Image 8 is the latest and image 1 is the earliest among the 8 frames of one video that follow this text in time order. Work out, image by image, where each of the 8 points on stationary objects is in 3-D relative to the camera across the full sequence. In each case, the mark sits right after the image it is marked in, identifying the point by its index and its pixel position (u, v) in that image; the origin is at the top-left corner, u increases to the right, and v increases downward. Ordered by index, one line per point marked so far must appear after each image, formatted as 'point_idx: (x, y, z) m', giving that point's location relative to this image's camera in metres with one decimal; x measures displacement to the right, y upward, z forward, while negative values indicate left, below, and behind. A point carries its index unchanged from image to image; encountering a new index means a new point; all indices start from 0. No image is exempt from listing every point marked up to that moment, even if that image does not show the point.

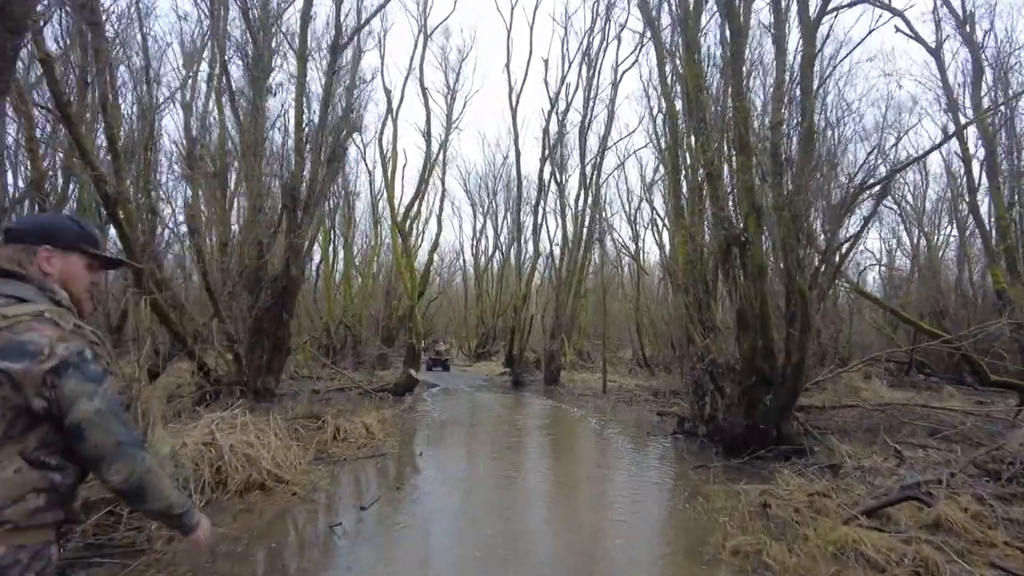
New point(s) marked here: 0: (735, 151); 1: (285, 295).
0: (+3.1, +1.9, +8.9) m
1: (-5.1, -0.2, +14.2) m
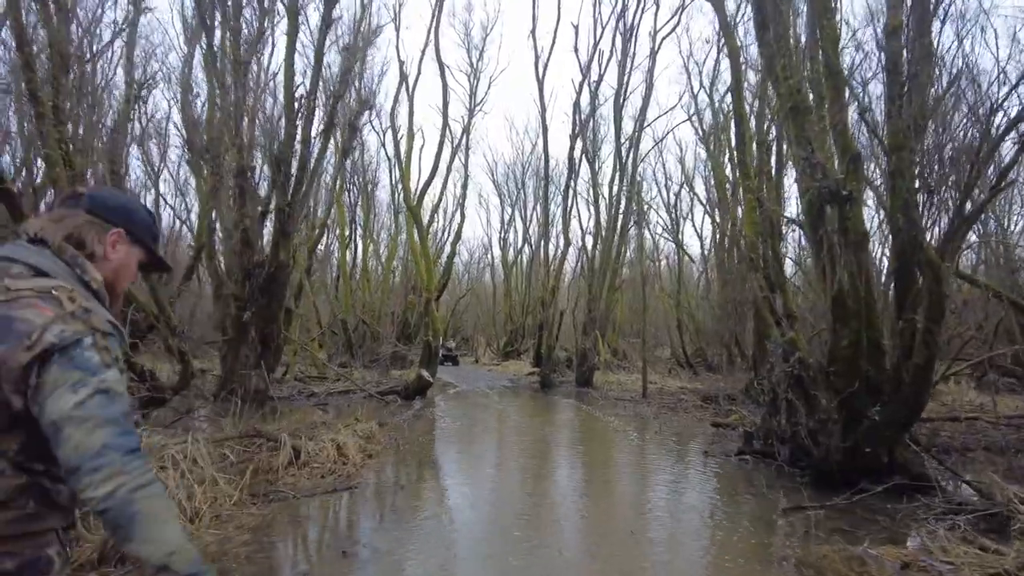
0: (+3.3, +2.2, +6.6) m
1: (-4.6, +0.1, +12.4) m
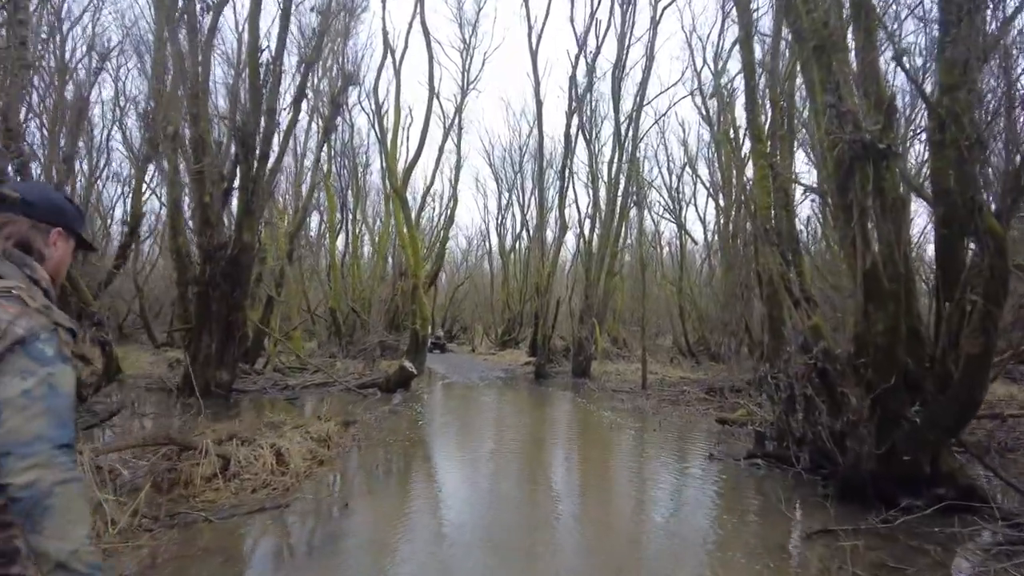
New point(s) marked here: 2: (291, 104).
0: (+3.0, +2.4, +5.5) m
1: (-4.9, +0.3, +11.3) m
2: (-4.4, +3.6, +12.6) m
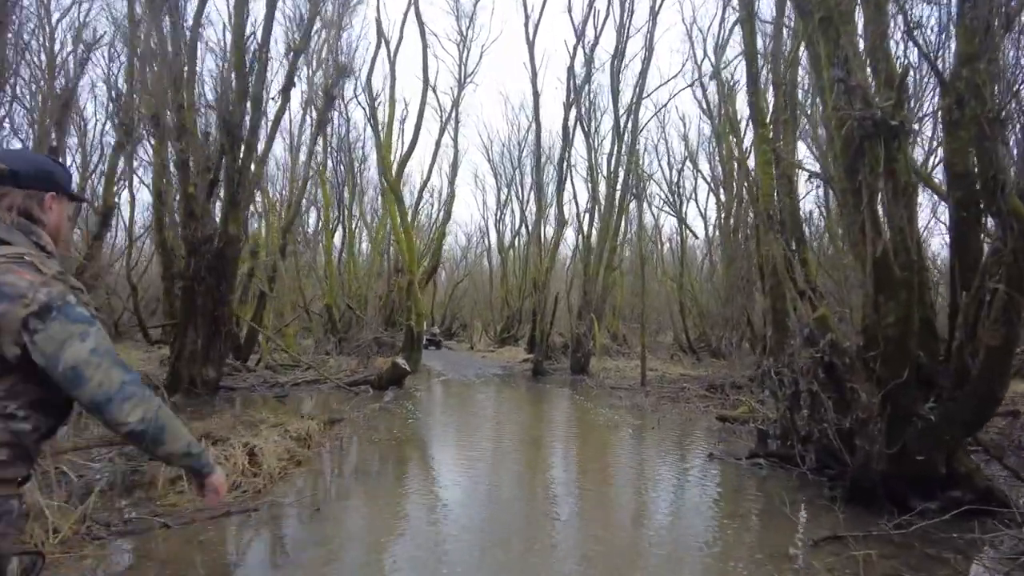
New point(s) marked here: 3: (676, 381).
0: (+2.9, +2.5, +5.2) m
1: (-5.0, +0.4, +11.0) m
2: (-4.5, +3.7, +12.2) m
3: (+4.0, -2.3, +15.5) m
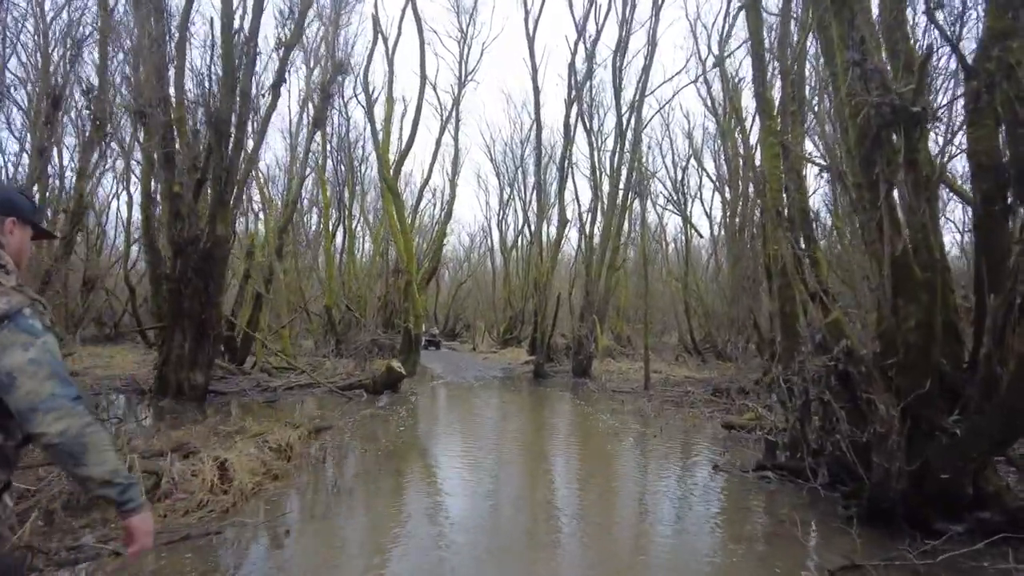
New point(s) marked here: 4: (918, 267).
0: (+2.8, +2.5, +4.8) m
1: (-5.0, +0.4, +10.6) m
2: (-4.5, +3.7, +11.9) m
3: (+4.0, -2.3, +15.1) m
4: (+2.9, +0.1, +4.5) m
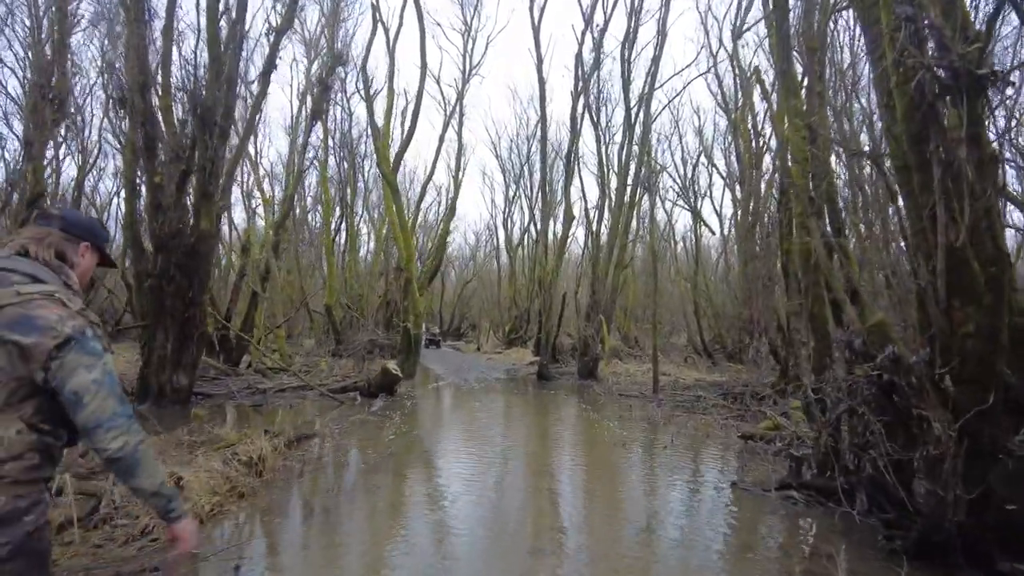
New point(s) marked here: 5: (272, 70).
0: (+2.7, +2.5, +4.1) m
1: (-5.0, +0.5, +10.1) m
2: (-4.5, +3.7, +11.3) m
3: (+4.0, -2.3, +14.4) m
4: (+2.8, +0.2, +3.8) m
5: (-4.3, +3.9, +11.4) m
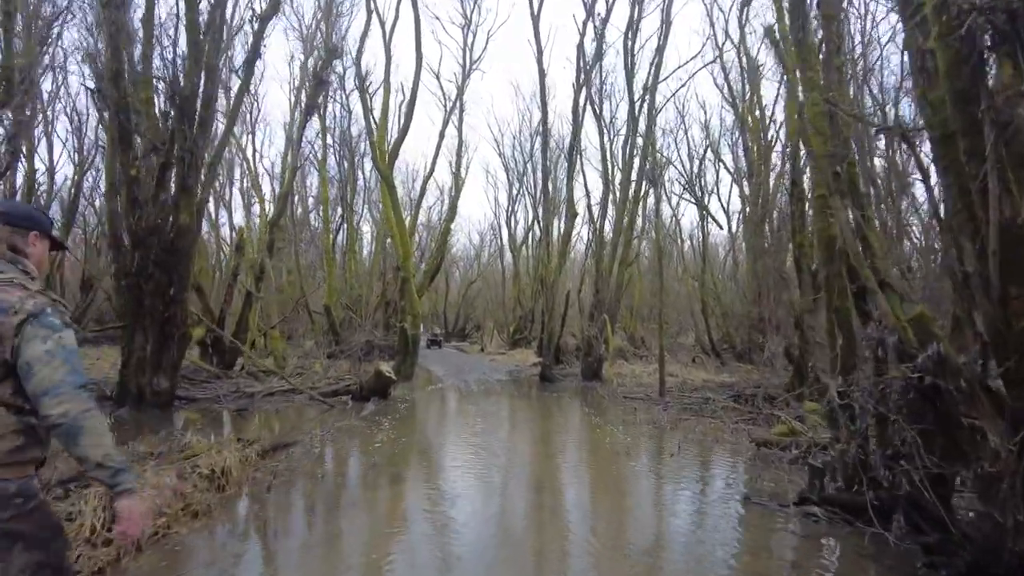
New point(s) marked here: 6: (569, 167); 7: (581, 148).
0: (+2.6, +2.6, +3.5) m
1: (-5.1, +0.5, +9.6) m
2: (-4.5, +3.8, +10.8) m
3: (+4.0, -2.2, +13.8) m
4: (+2.7, +0.2, +3.2) m
5: (-4.3, +3.9, +10.8) m
6: (+1.8, +3.7, +19.6) m
7: (+2.1, +4.2, +19.2) m
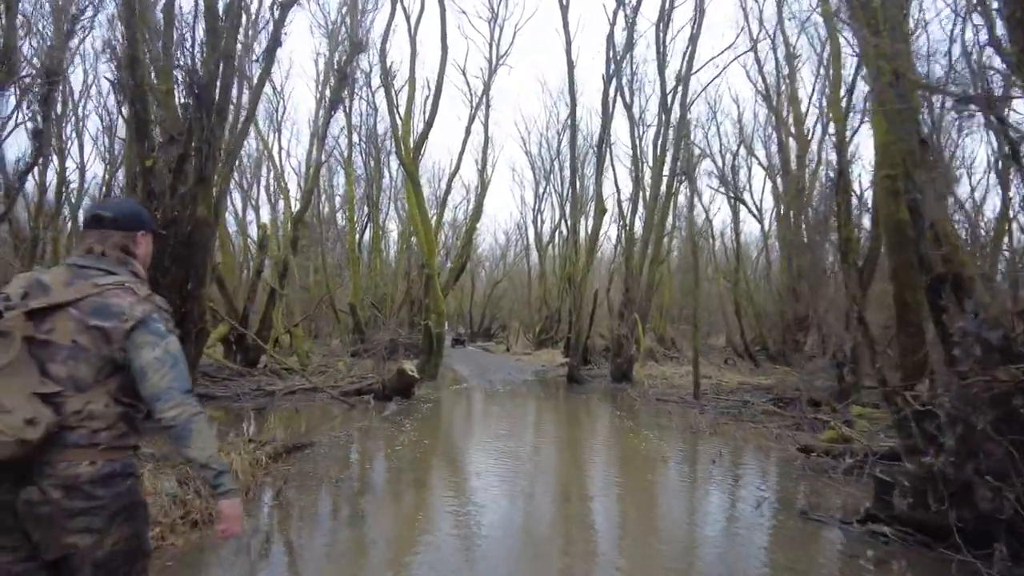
0: (+2.8, +2.6, +2.9) m
1: (-4.7, +0.6, +9.3) m
2: (-4.1, +3.8, +10.5) m
3: (+4.6, -2.1, +13.1) m
4: (+2.8, +0.3, +2.6) m
5: (-3.9, +4.0, +10.5) m
6: (+2.6, +3.8, +19.1) m
7: (+2.9, +4.3, +18.6) m
